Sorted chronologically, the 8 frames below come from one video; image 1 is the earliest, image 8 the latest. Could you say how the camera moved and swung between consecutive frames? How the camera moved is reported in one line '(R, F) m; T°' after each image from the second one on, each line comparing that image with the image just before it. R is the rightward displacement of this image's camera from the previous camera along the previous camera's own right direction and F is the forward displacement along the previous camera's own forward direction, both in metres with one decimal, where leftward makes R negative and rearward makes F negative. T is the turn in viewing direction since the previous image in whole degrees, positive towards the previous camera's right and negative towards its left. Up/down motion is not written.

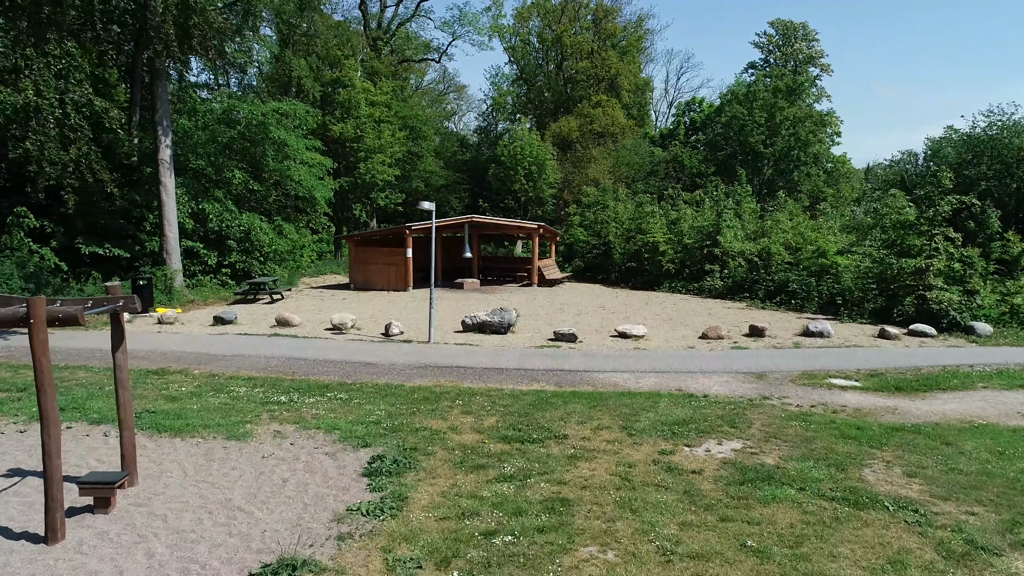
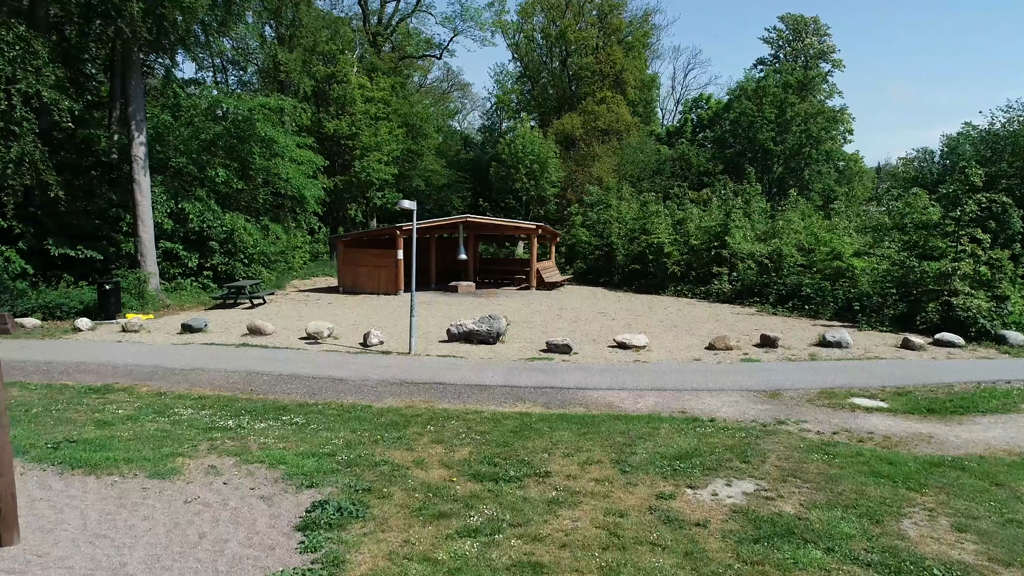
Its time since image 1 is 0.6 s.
(+0.3, +0.9) m; -1°
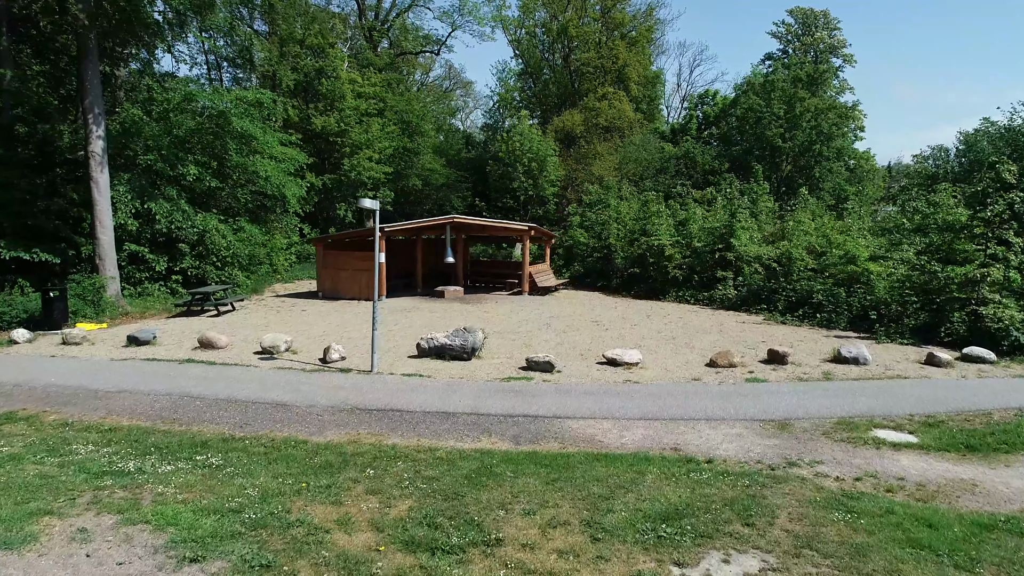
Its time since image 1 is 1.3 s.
(+0.4, +1.1) m; -1°
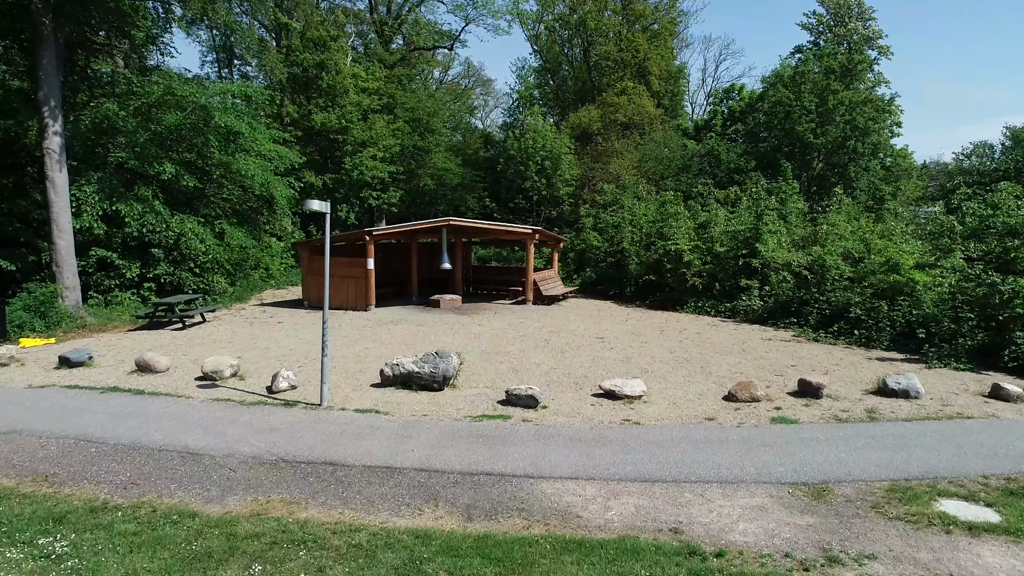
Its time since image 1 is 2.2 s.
(+0.5, +1.5) m; -2°
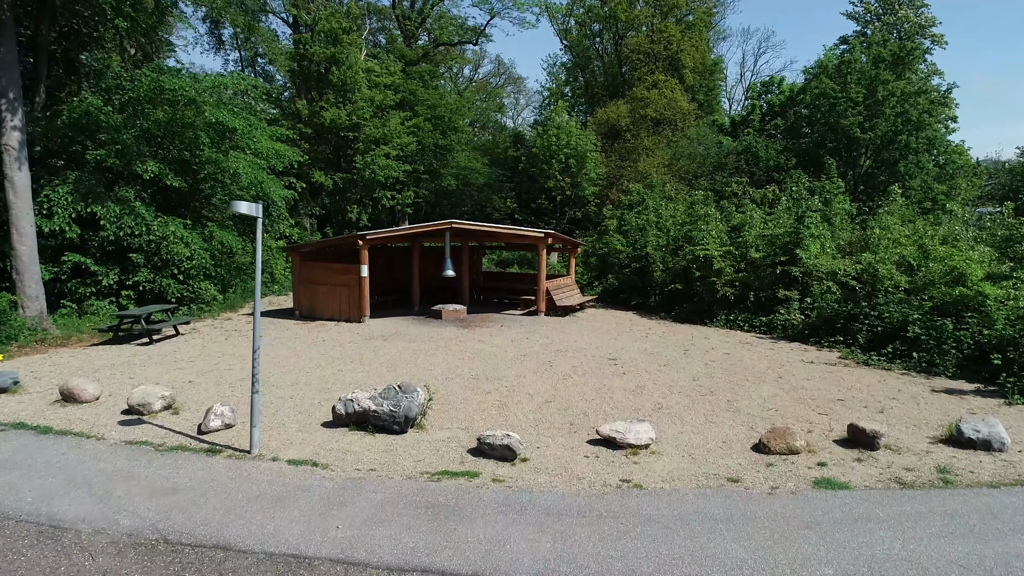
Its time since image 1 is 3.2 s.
(+0.5, +1.5) m; -3°
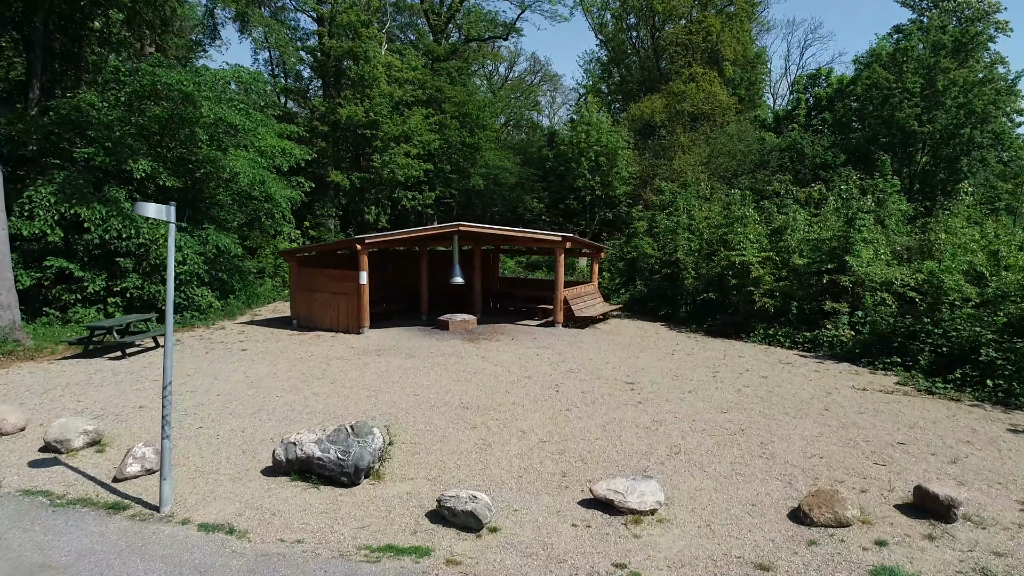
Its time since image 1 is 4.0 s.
(+0.5, +1.2) m; -3°
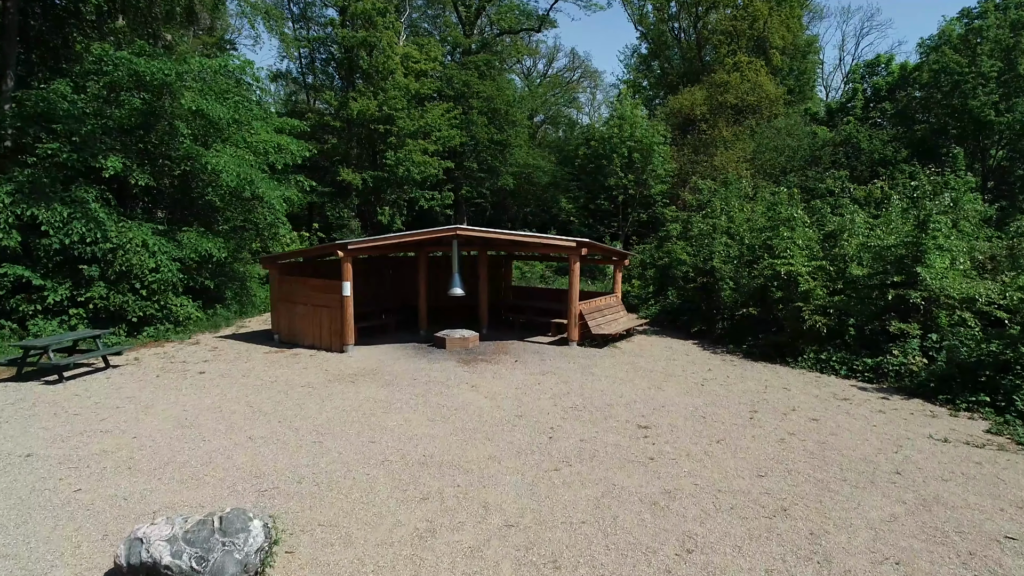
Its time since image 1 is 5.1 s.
(+0.6, +1.7) m; -4°
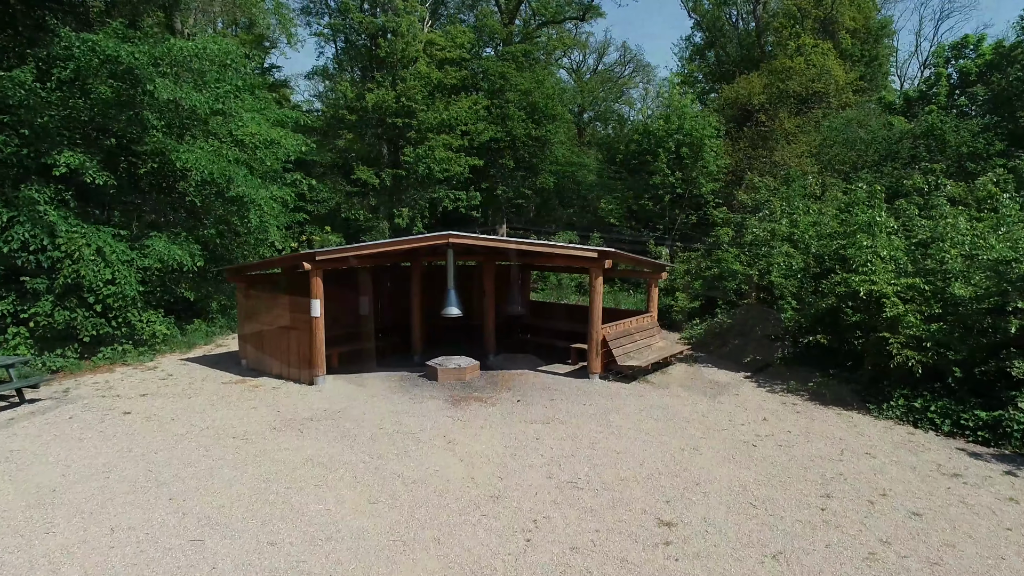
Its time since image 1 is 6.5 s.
(+0.6, +2.0) m; -4°
